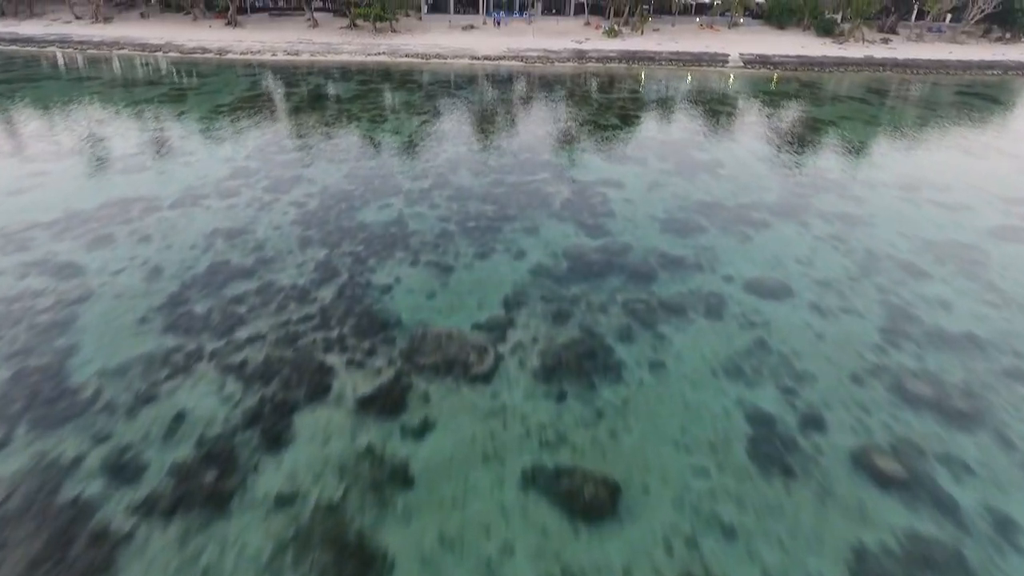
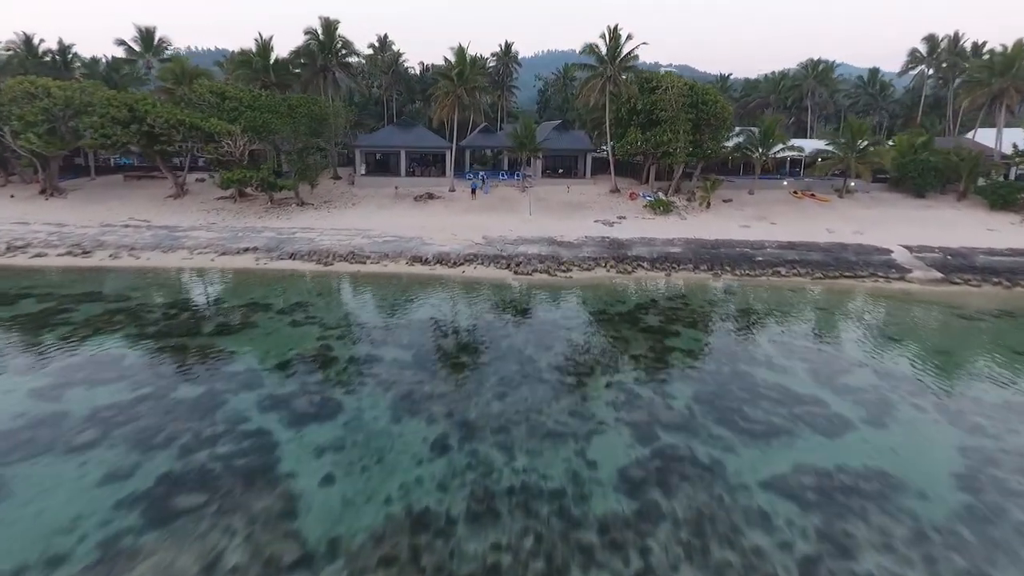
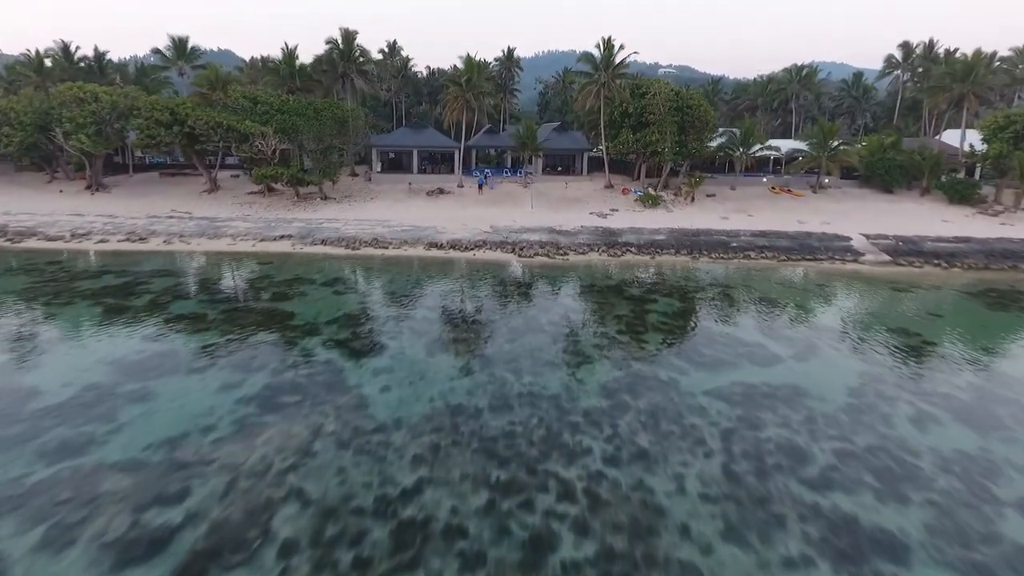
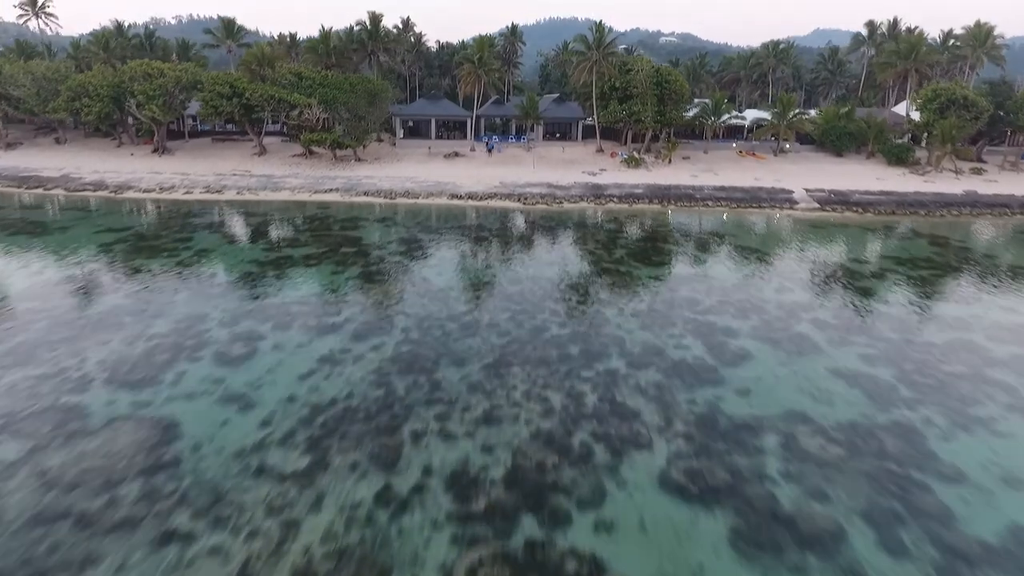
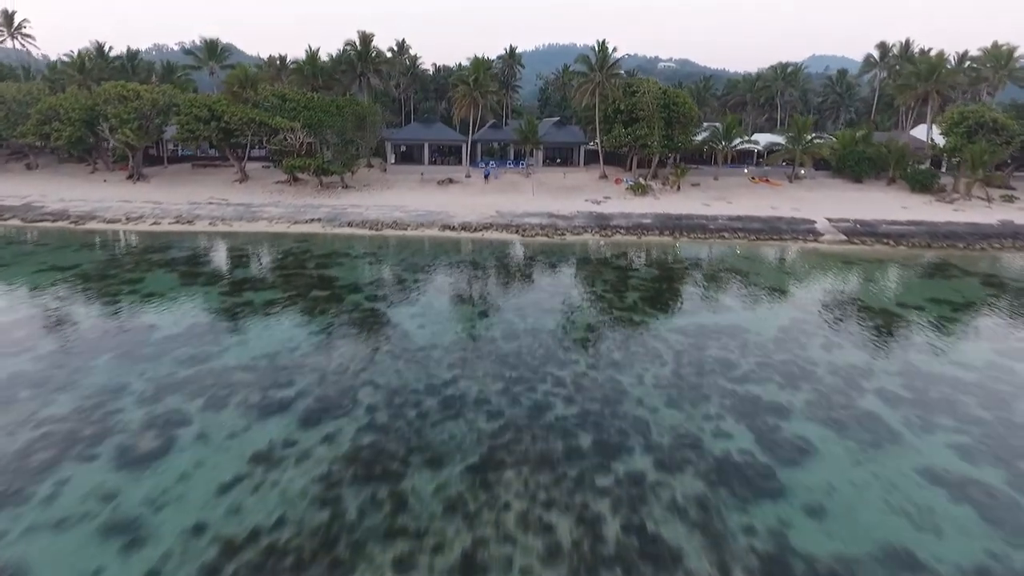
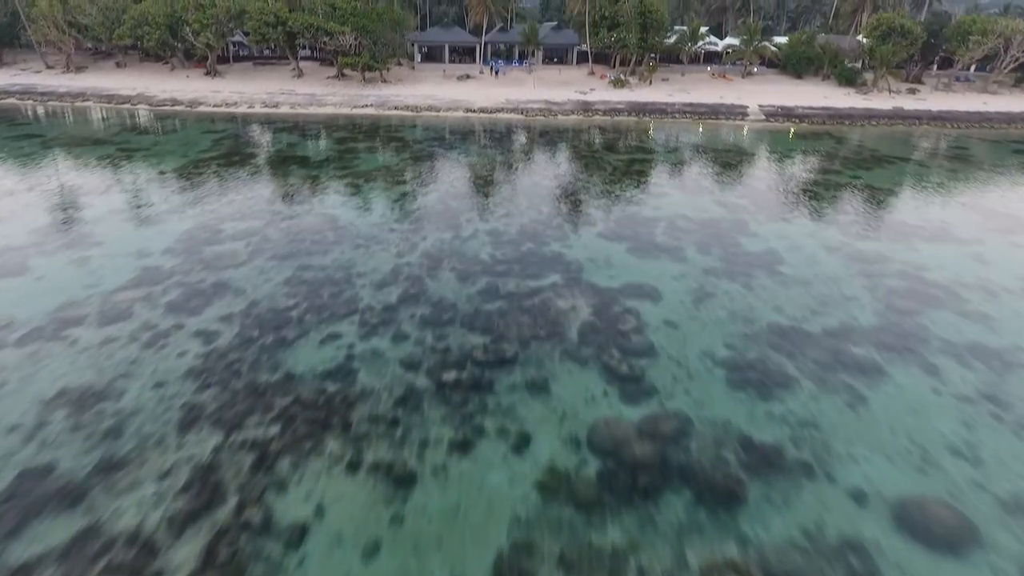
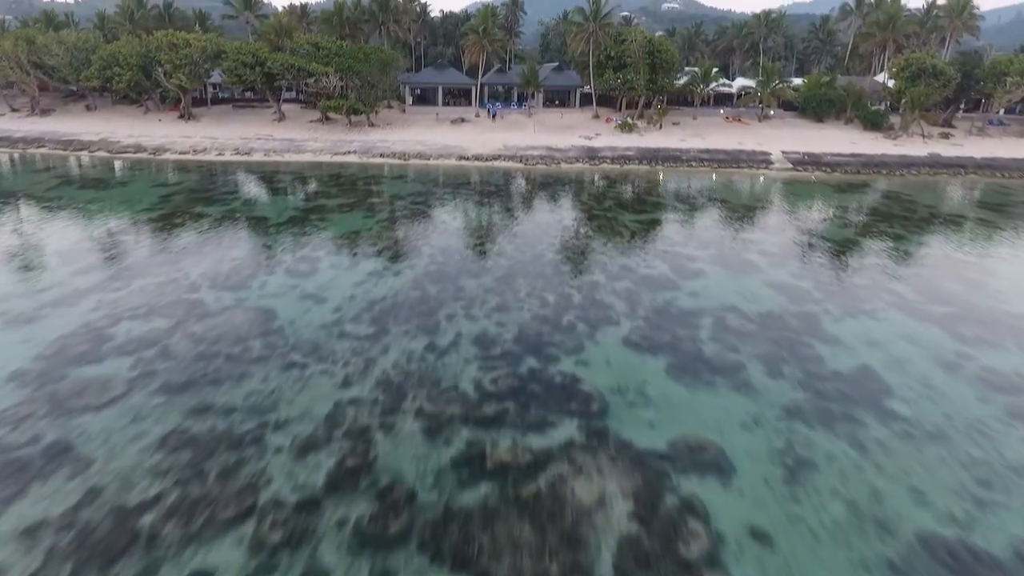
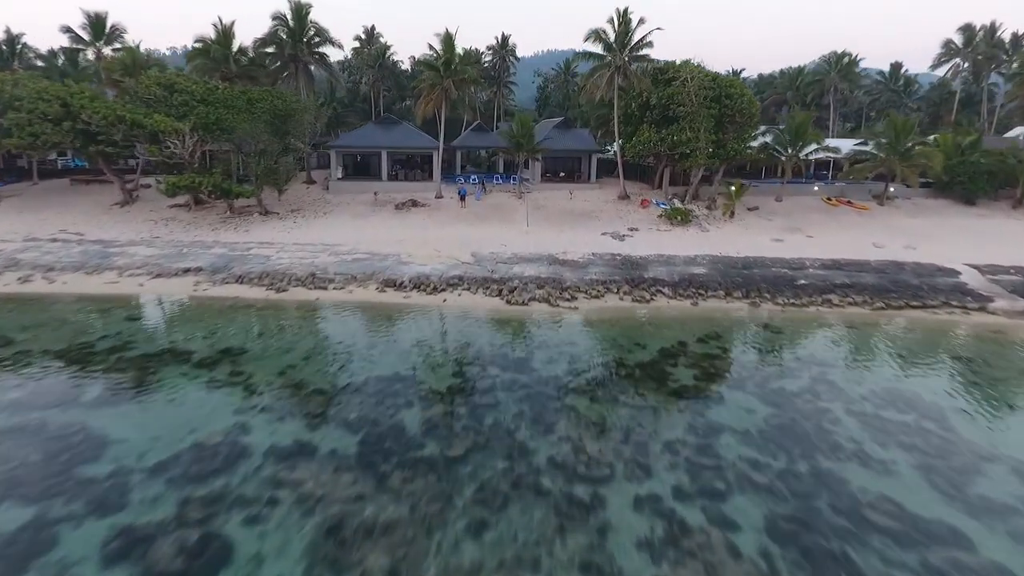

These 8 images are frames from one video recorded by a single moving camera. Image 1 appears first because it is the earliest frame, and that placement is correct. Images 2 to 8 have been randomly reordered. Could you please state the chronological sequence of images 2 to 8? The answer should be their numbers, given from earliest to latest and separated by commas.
6, 7, 4, 5, 3, 2, 8
